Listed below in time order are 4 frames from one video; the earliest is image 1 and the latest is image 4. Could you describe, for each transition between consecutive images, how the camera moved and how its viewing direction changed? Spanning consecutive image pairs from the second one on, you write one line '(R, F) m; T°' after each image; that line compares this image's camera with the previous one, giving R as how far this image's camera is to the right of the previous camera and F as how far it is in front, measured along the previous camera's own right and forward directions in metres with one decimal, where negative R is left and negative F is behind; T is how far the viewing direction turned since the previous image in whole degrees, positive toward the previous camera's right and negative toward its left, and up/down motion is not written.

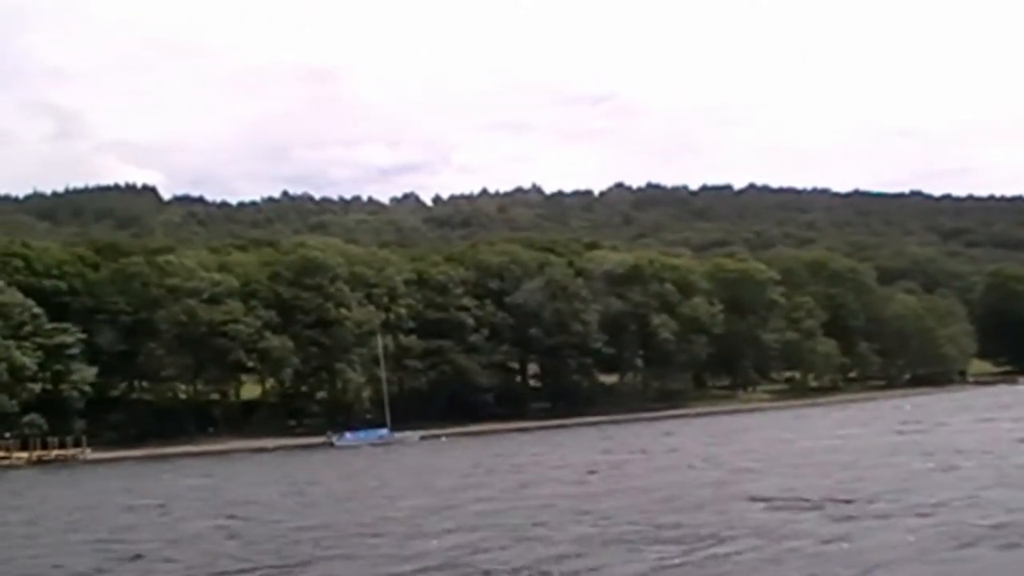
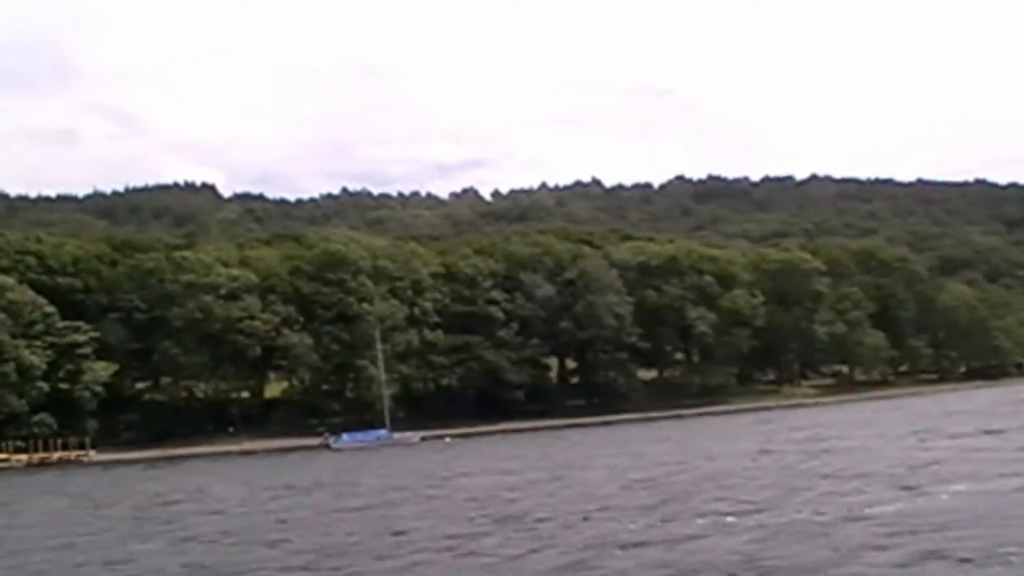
(+2.9, +3.9) m; -3°
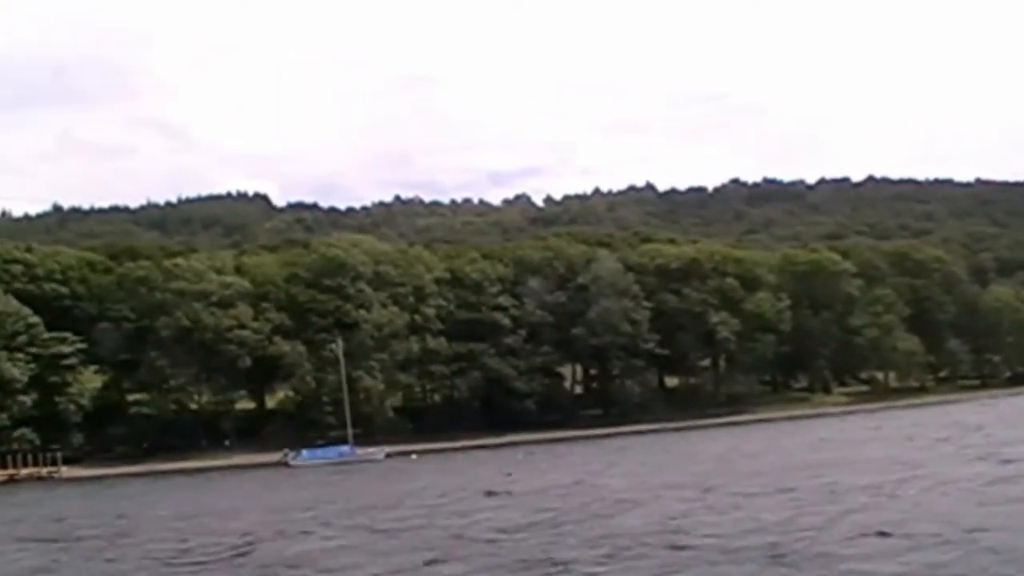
(+4.1, +4.8) m; -3°
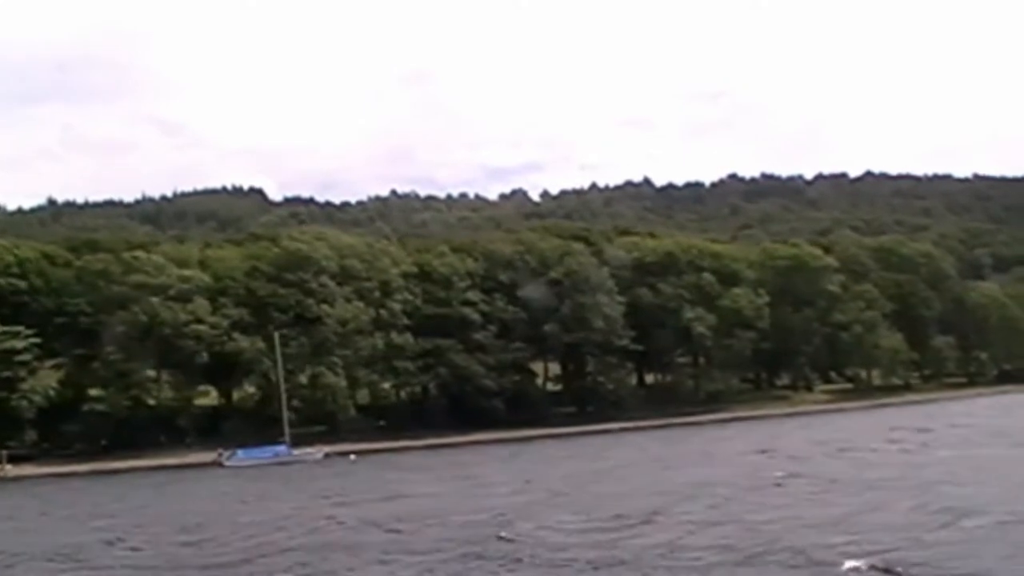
(+2.4, +2.6) m; 0°
